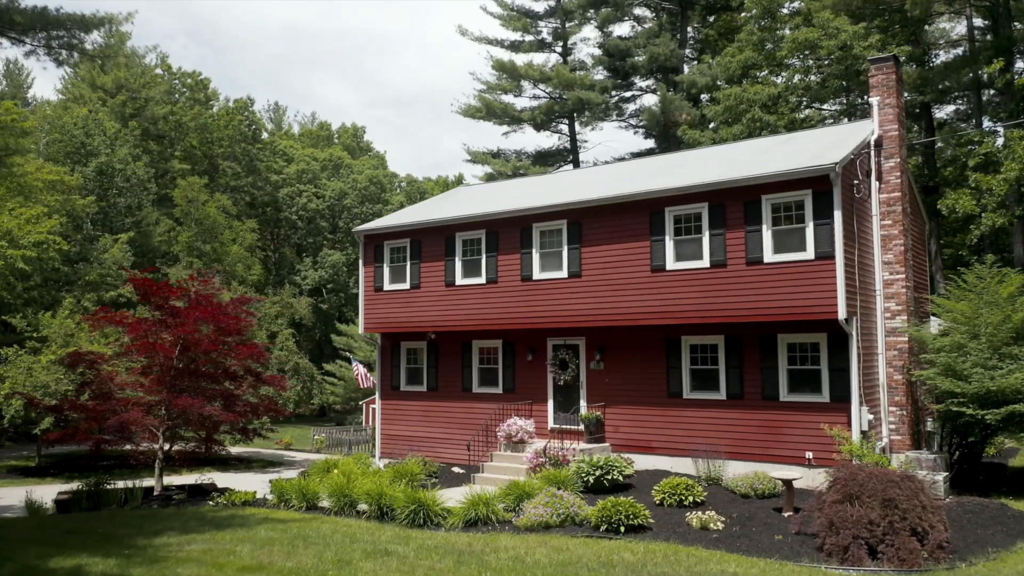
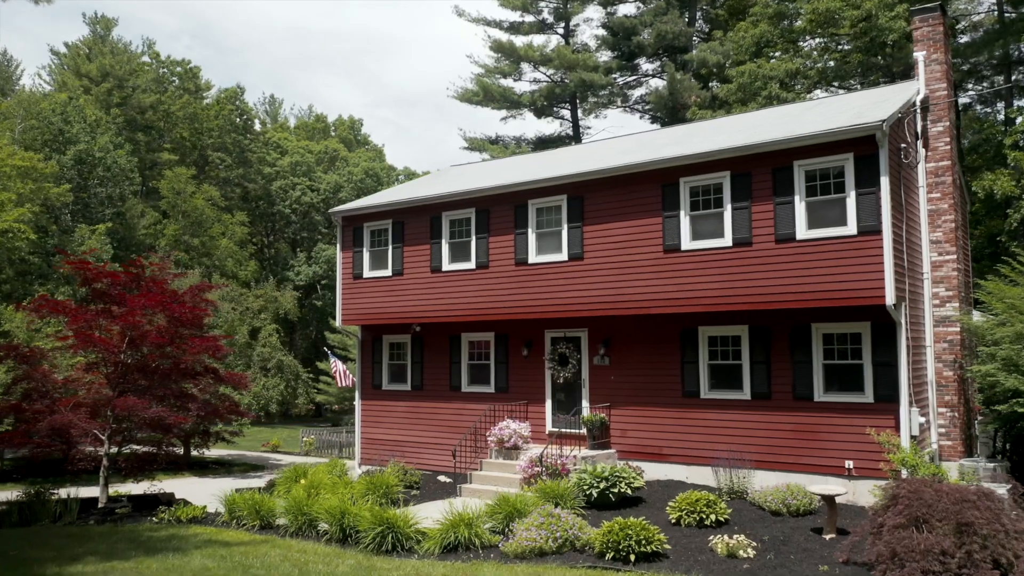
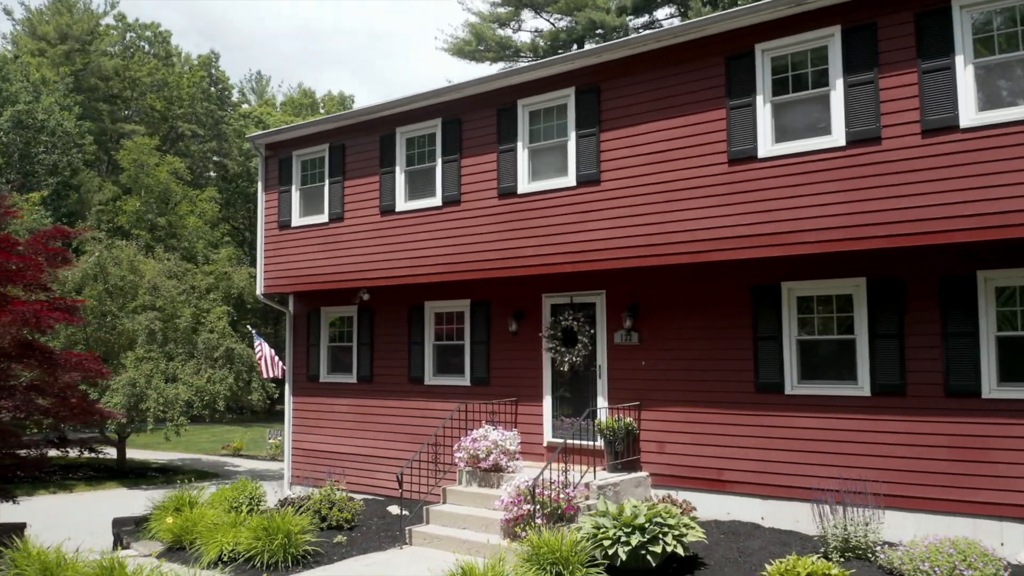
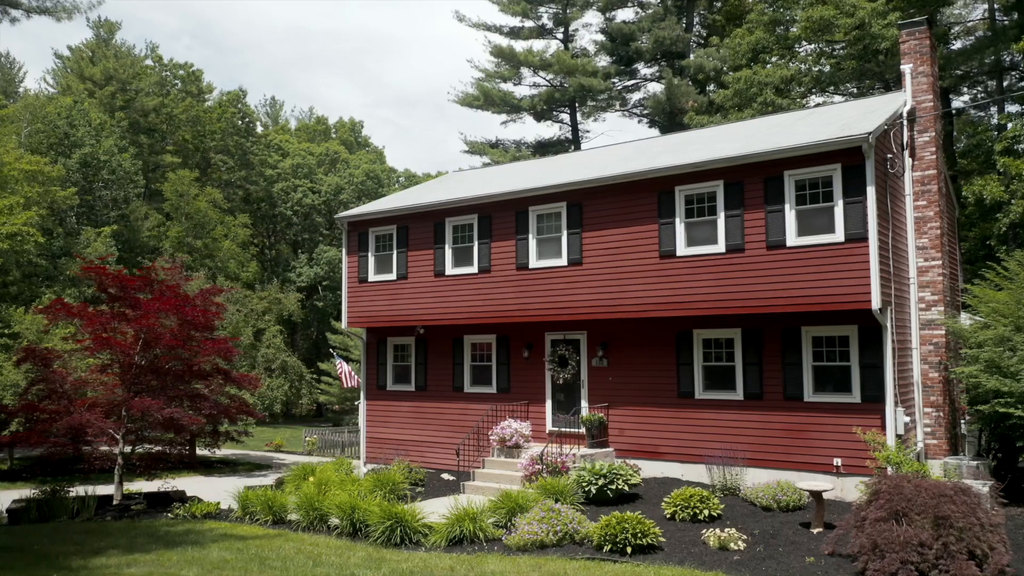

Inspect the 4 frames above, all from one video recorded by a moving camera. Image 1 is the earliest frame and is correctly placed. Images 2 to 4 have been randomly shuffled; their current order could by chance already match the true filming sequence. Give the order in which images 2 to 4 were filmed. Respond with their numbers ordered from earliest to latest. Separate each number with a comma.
4, 2, 3
